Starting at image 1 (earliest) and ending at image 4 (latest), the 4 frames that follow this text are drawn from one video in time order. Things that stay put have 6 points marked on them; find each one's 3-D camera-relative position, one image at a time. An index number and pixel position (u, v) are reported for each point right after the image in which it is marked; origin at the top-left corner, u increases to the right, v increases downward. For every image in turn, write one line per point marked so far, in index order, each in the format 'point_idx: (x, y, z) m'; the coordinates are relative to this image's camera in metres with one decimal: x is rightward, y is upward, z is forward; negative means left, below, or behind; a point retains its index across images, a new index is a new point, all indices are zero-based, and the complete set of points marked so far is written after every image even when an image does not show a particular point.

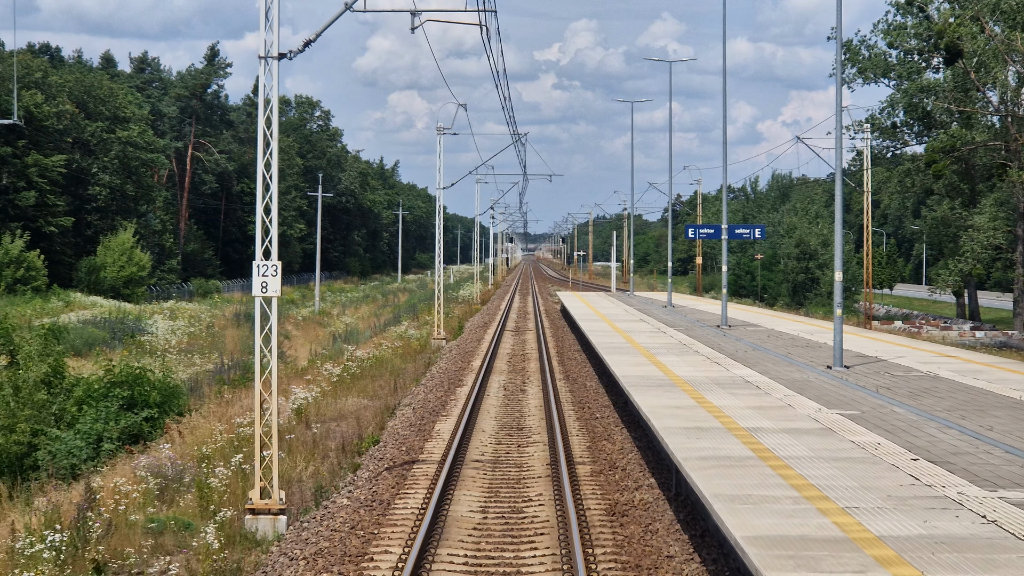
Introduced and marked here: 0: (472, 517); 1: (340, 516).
0: (-0.5, -2.7, +9.5) m
1: (-2.1, -2.8, +9.9) m
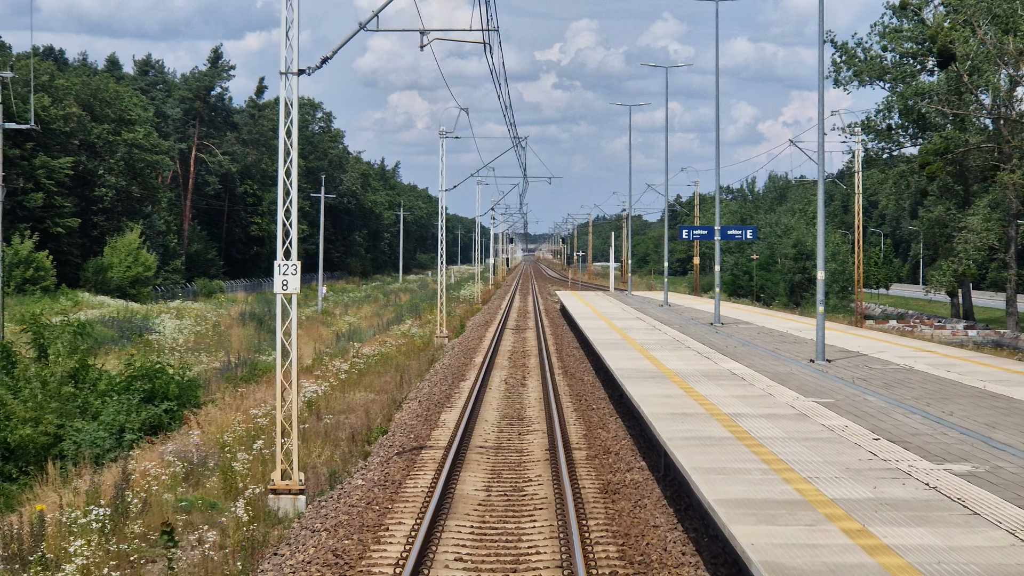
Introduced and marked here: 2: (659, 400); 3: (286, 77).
0: (-0.5, -2.6, +10.4) m
1: (-2.1, -2.7, +10.8) m
2: (+2.1, -1.6, +11.8) m
3: (-3.1, +2.9, +11.2) m
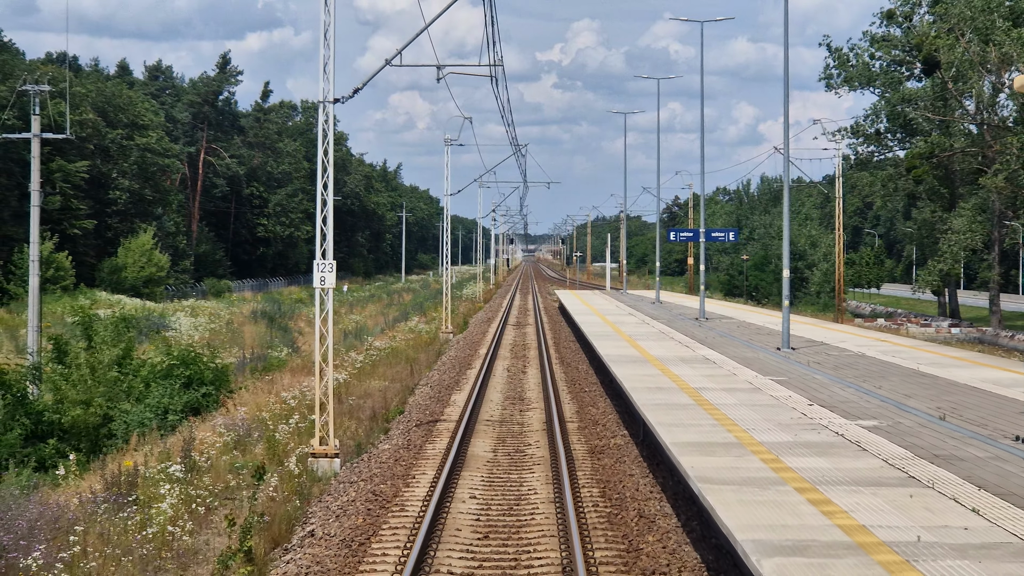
0: (-0.4, -2.6, +12.4) m
1: (-2.0, -2.6, +12.9) m
2: (+2.2, -1.5, +13.8) m
3: (-3.1, +3.0, +13.2) m
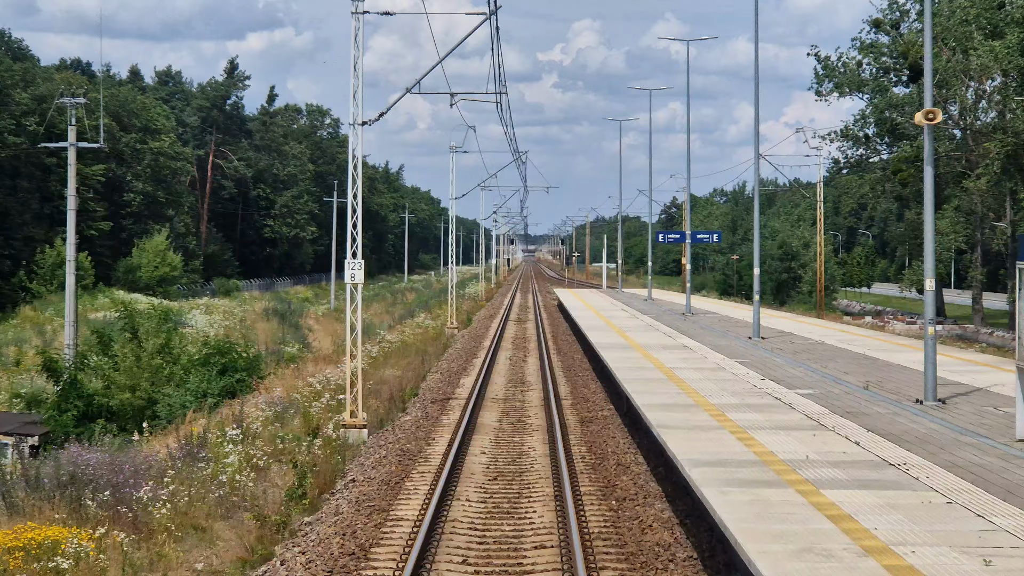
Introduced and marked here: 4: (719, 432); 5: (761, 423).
0: (-0.4, -2.5, +14.7) m
1: (-2.0, -2.6, +15.2) m
2: (+2.2, -1.5, +16.1) m
3: (-3.0, +3.1, +15.5) m
4: (+2.4, -1.6, +9.3) m
5: (+3.0, -1.6, +9.6) m
